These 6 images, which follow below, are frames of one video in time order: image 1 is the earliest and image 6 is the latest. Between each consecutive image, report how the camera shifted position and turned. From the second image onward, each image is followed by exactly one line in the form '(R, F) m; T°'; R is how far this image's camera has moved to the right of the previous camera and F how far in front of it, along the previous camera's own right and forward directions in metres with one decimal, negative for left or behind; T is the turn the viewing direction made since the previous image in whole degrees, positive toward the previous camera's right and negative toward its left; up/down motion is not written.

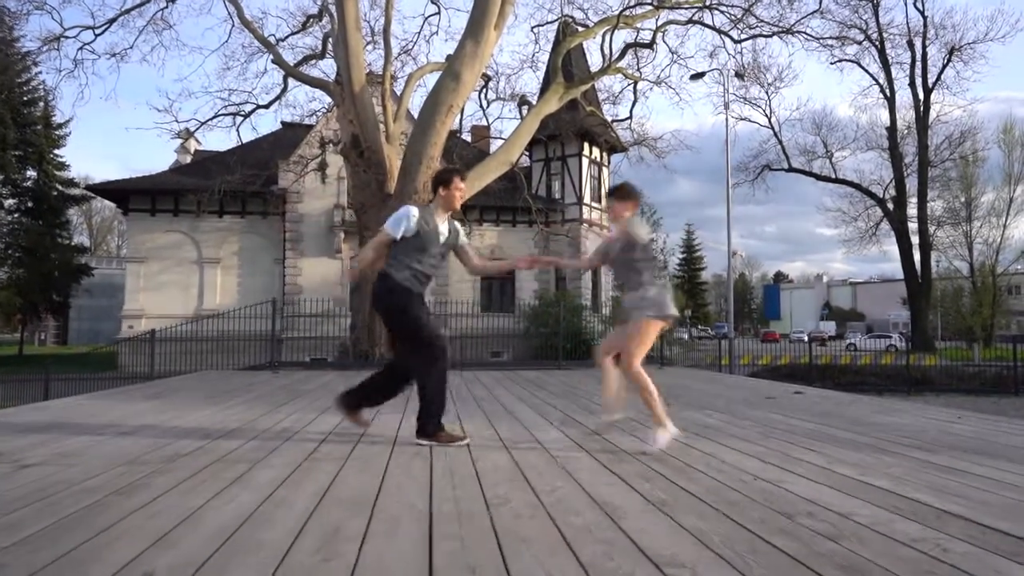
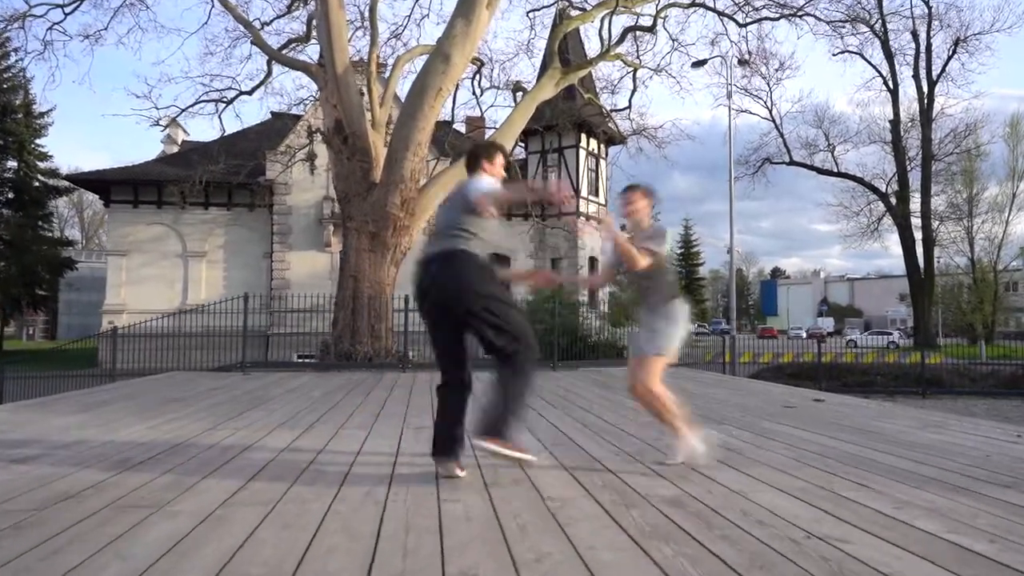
(+0.1, +1.0) m; 0°
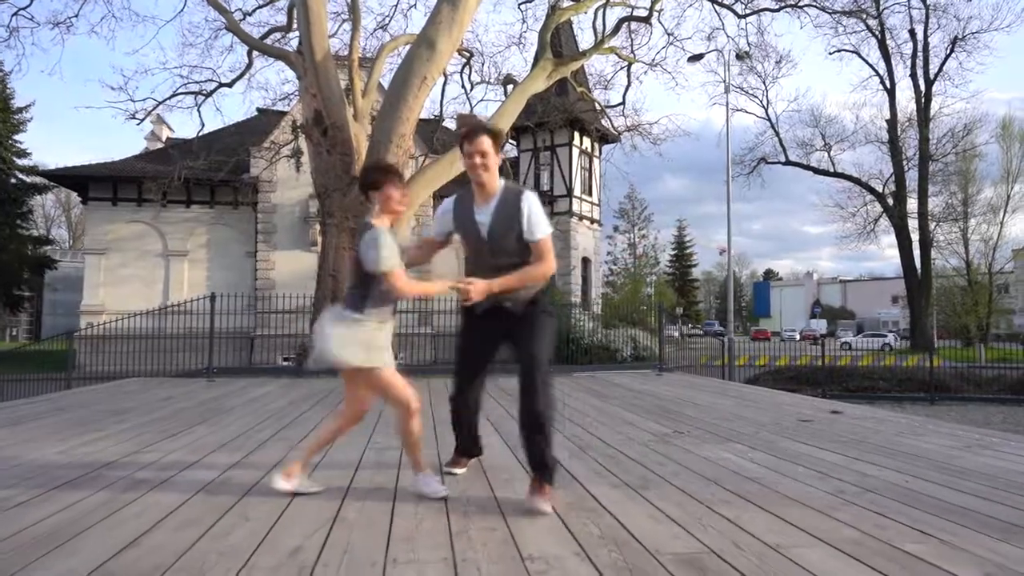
(+0.1, +0.8) m; +1°
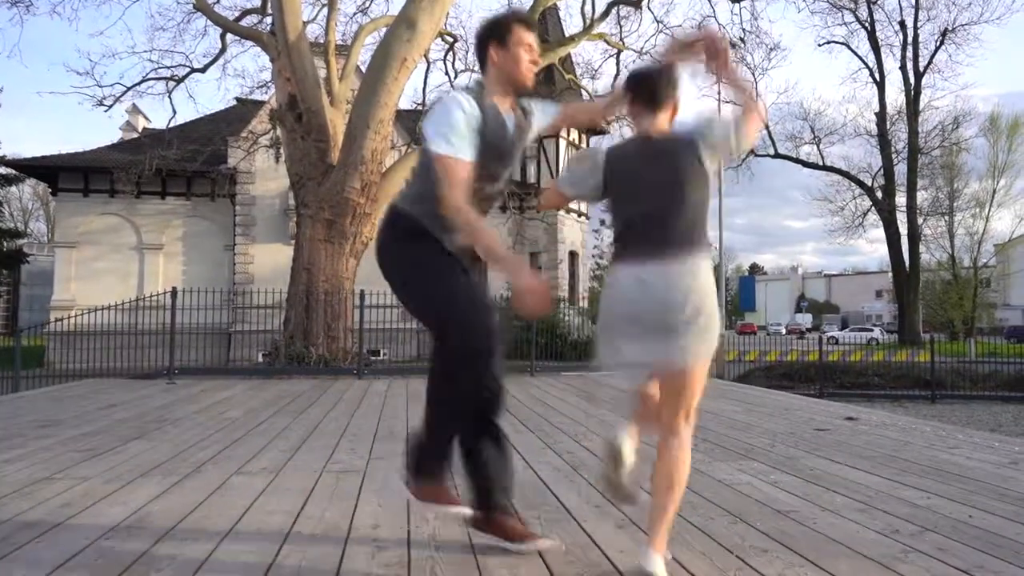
(0.0, +0.8) m; +1°
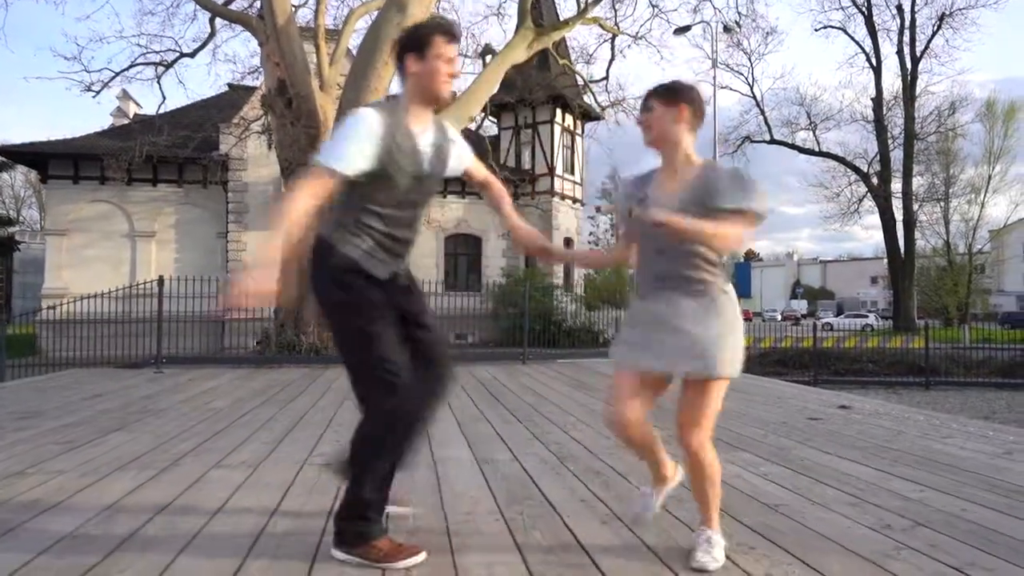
(+0.1, +0.1) m; 0°
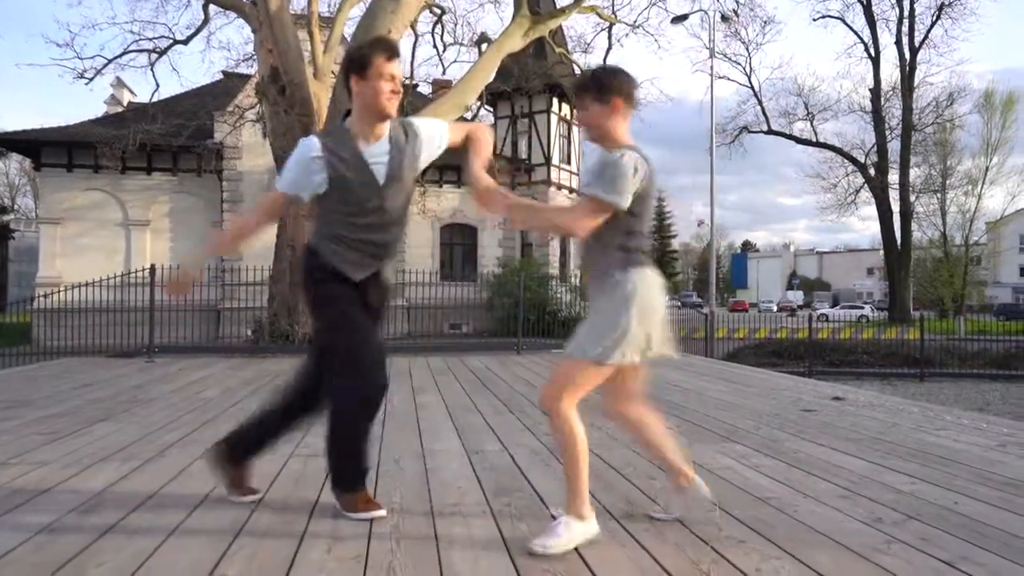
(0.0, +0.1) m; 0°
